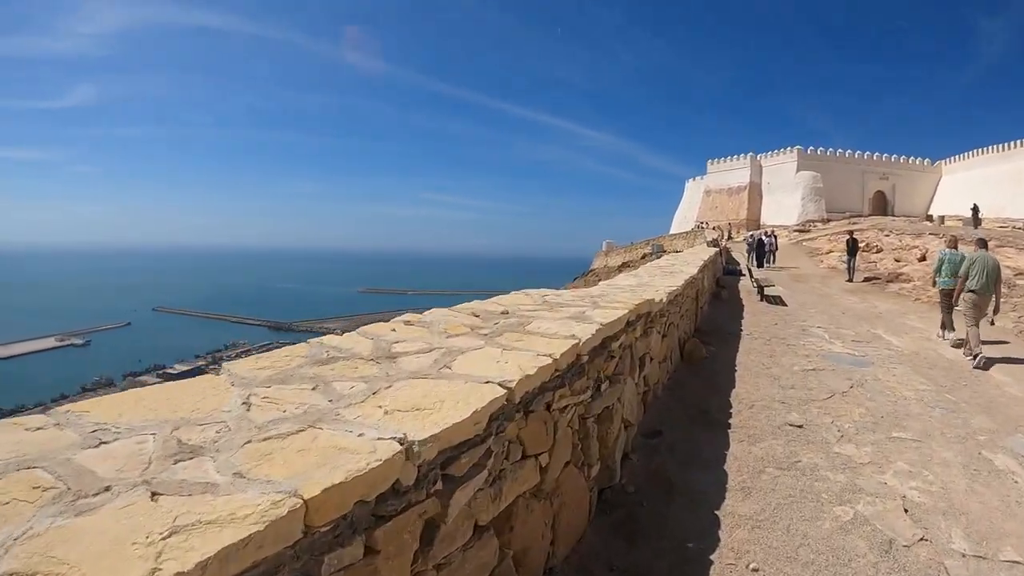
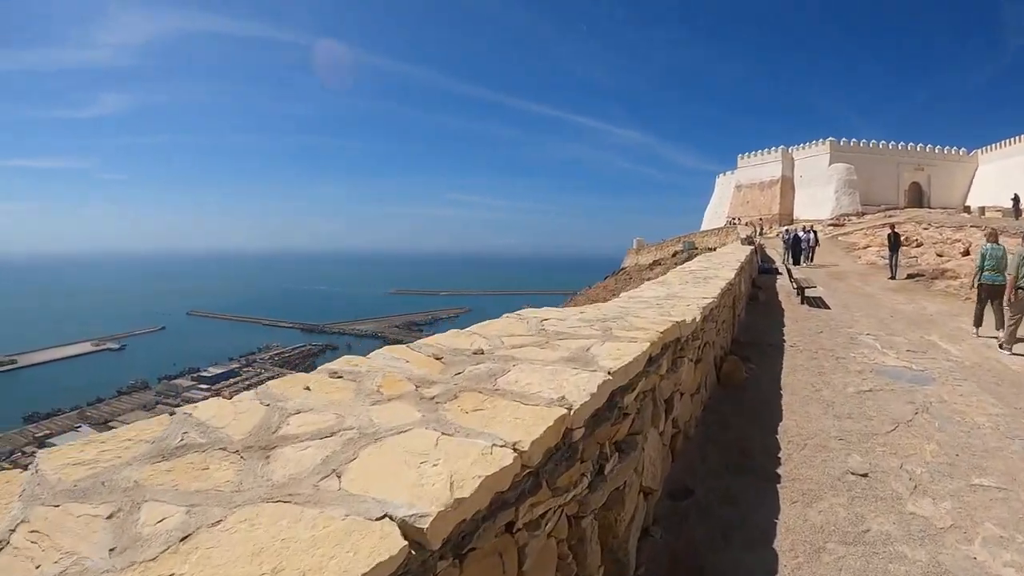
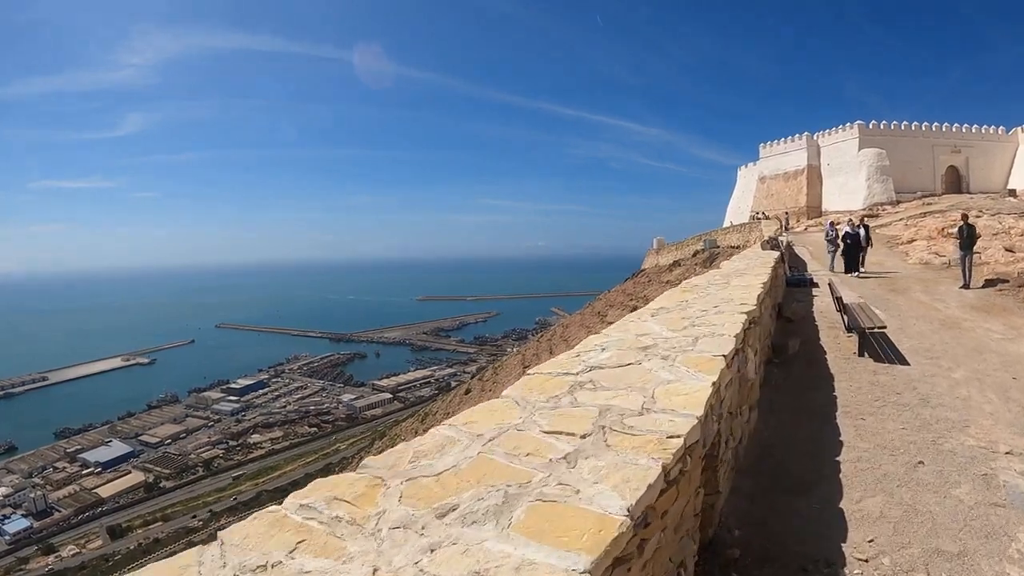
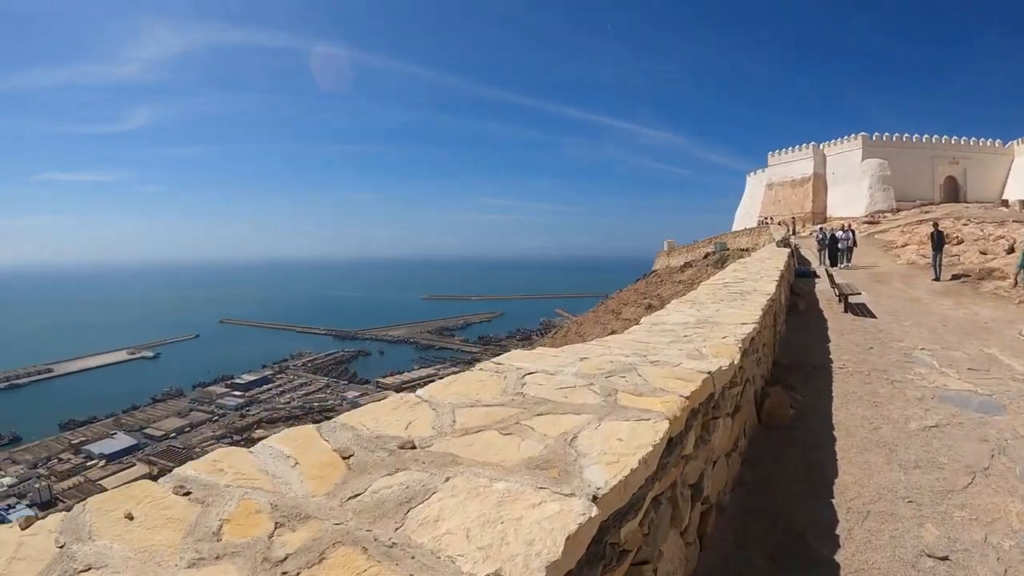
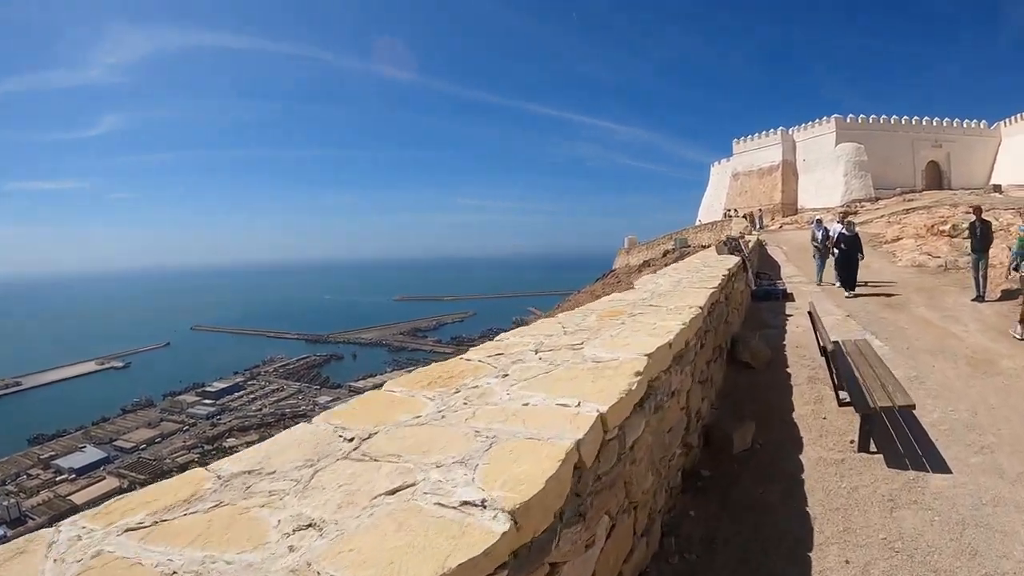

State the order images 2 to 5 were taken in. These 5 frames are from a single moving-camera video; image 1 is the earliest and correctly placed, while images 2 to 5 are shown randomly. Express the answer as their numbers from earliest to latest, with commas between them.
2, 4, 3, 5
